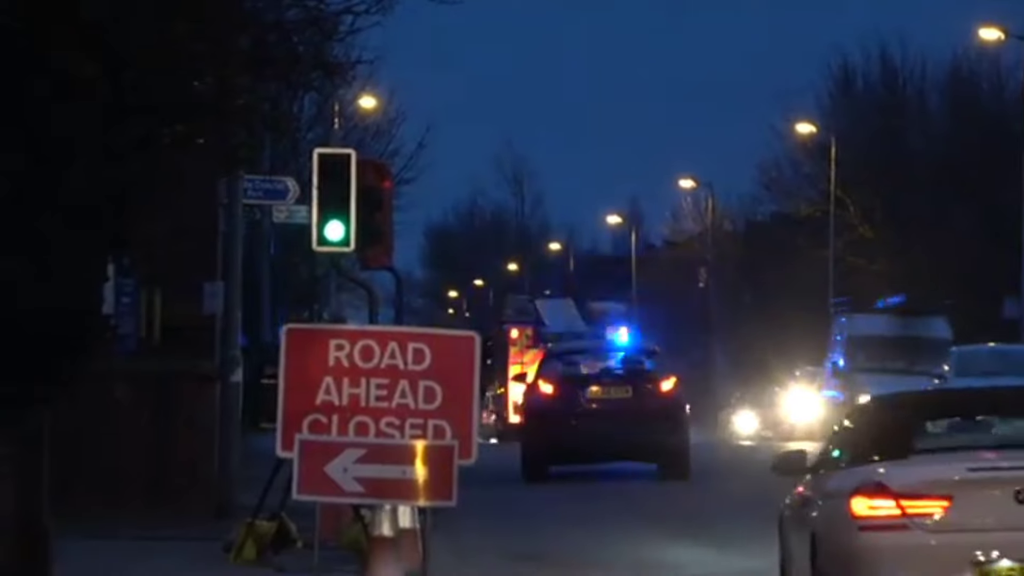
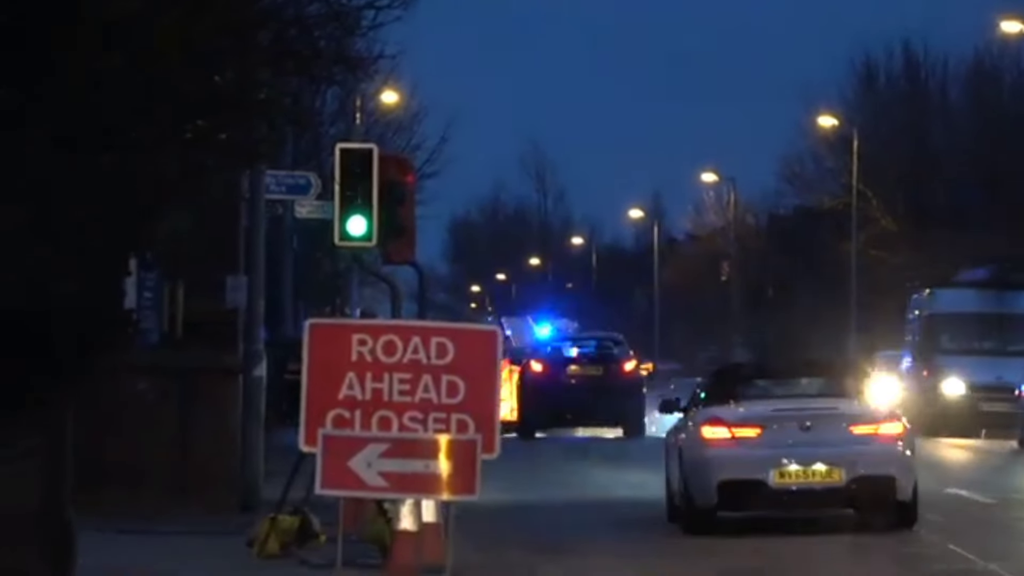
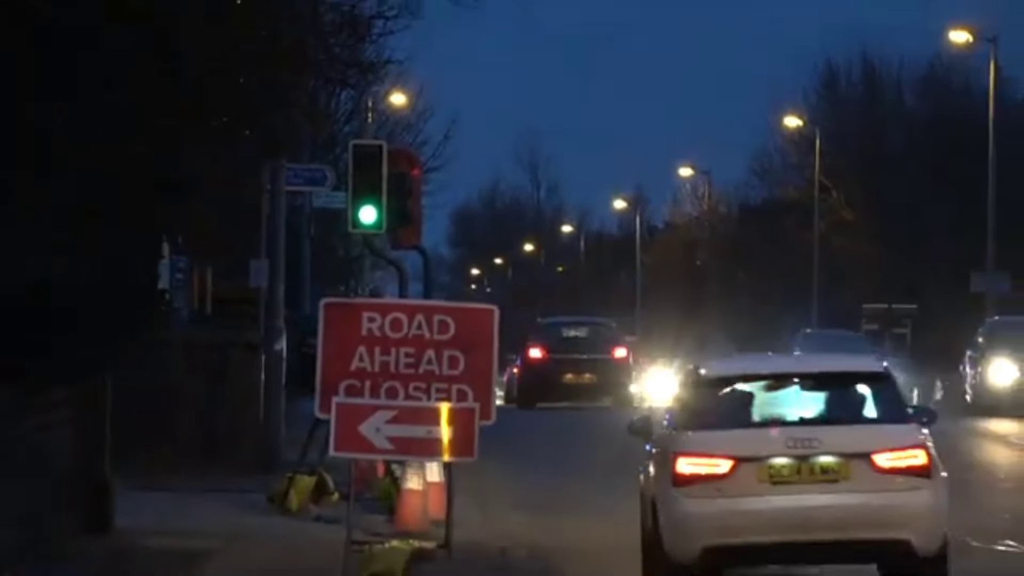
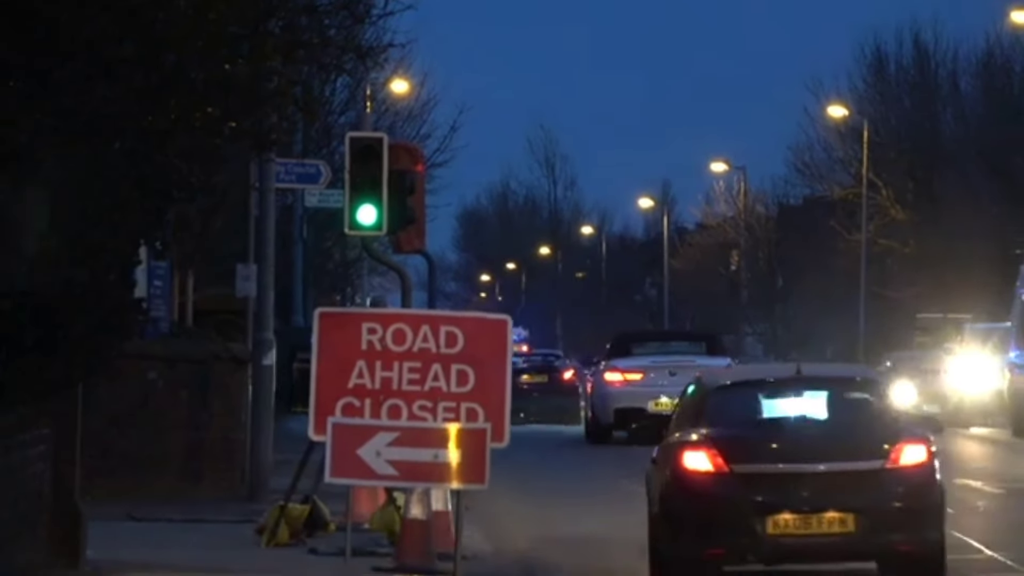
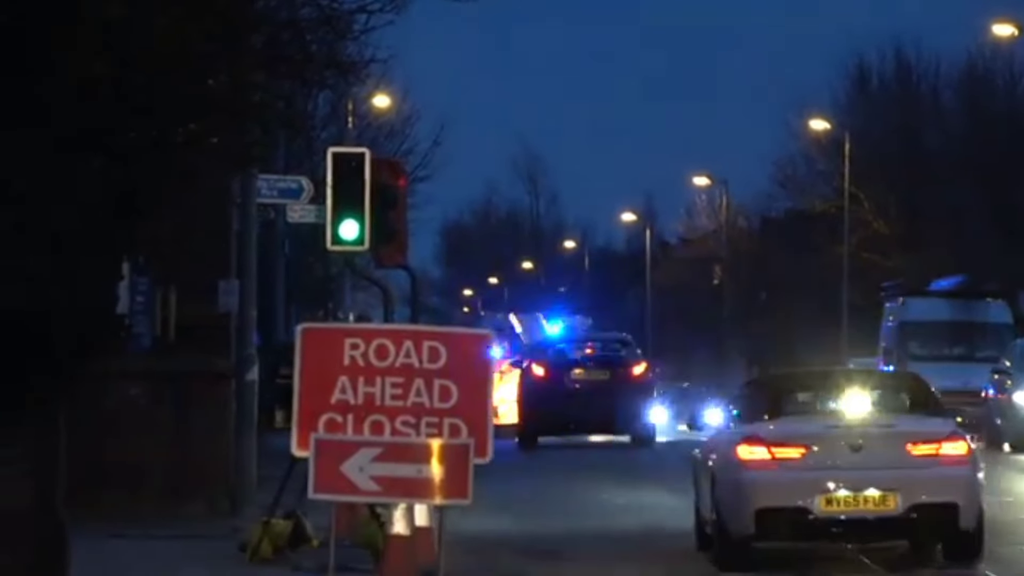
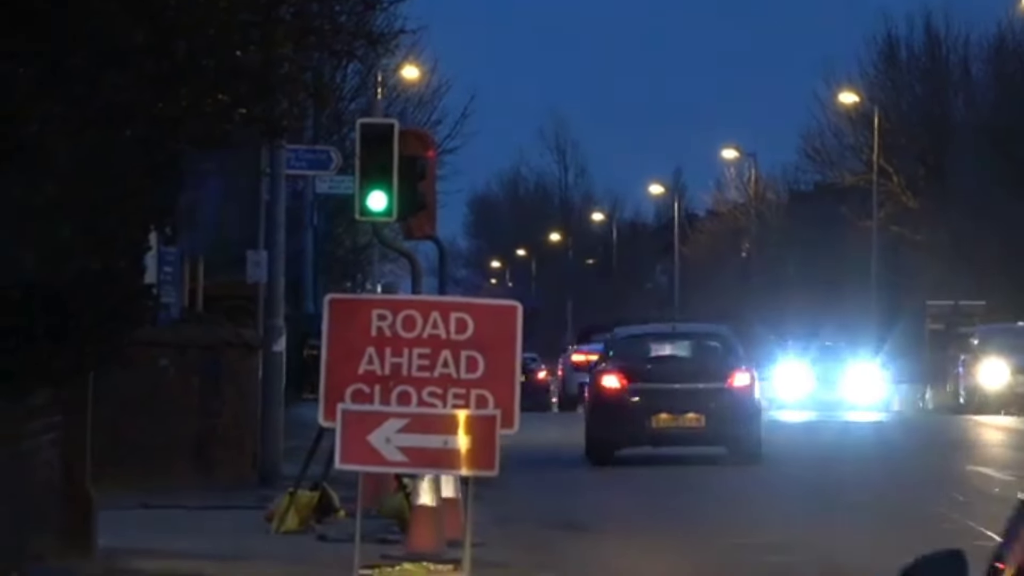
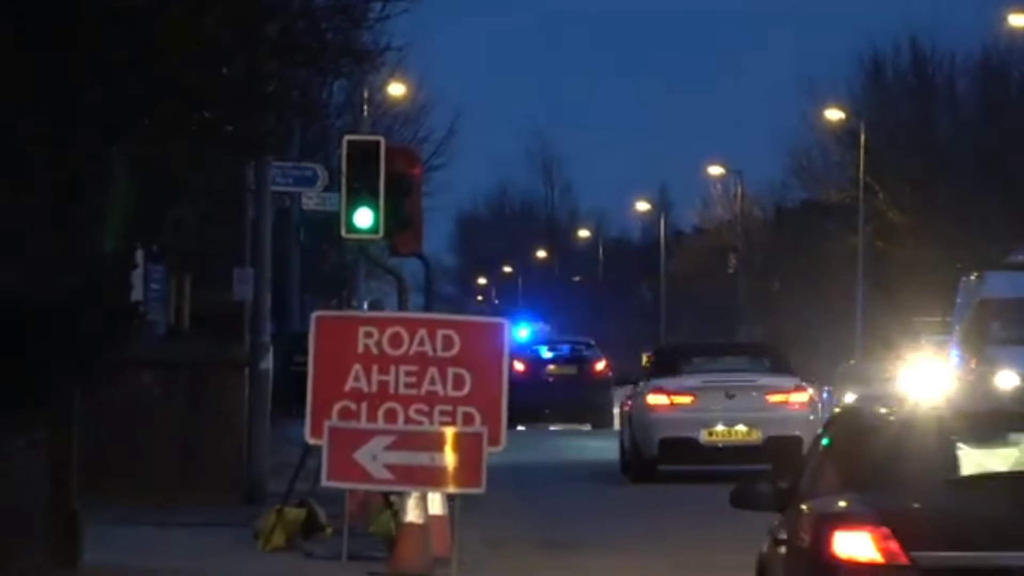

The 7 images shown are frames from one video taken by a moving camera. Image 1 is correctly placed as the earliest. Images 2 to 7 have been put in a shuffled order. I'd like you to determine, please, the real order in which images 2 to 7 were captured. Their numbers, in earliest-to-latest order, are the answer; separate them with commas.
5, 2, 7, 4, 6, 3
